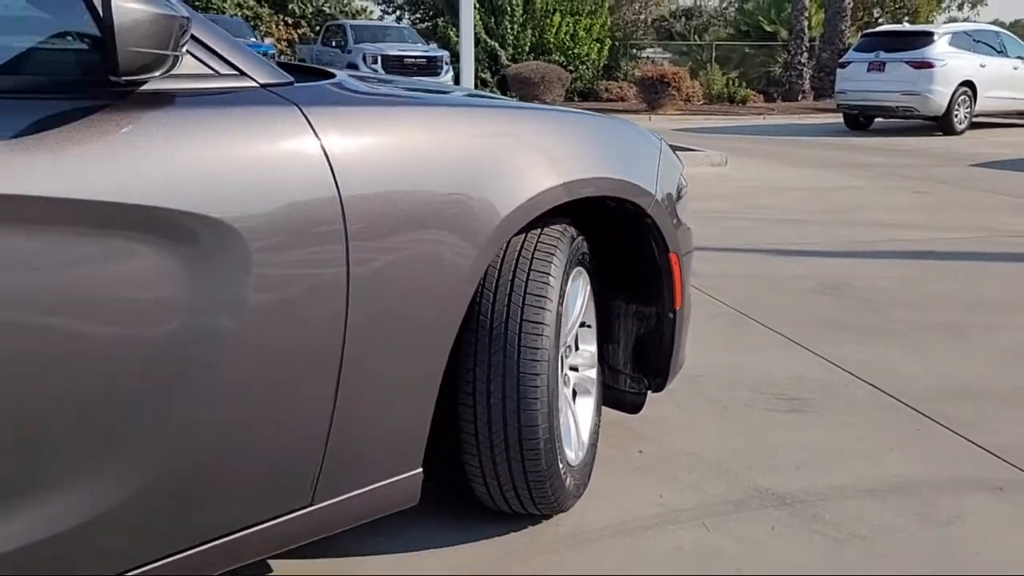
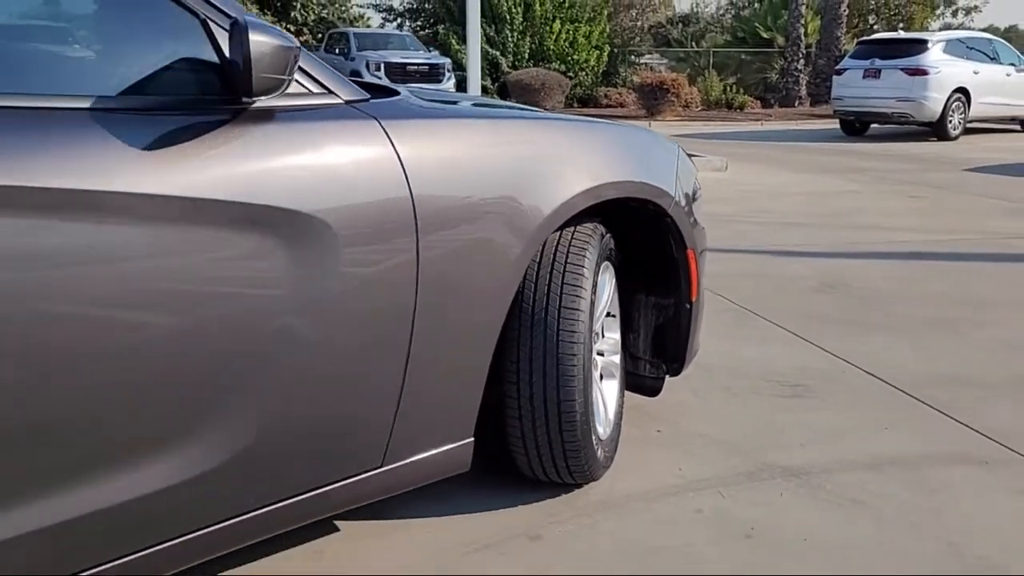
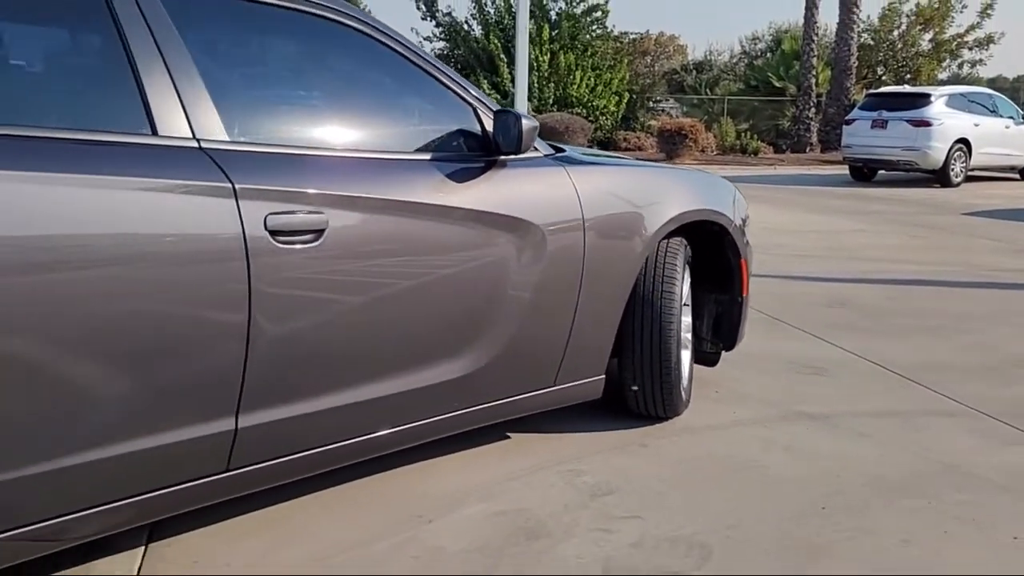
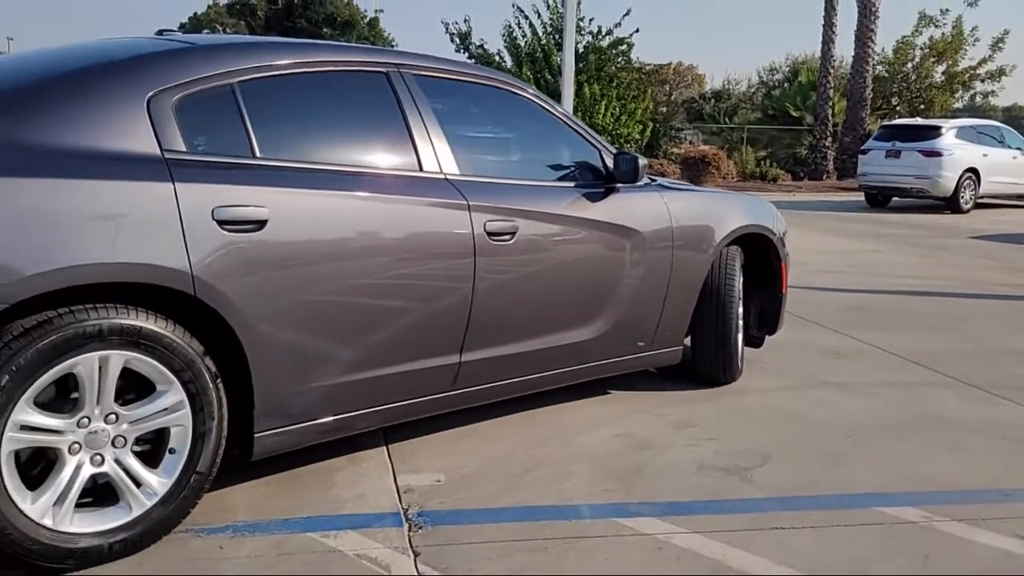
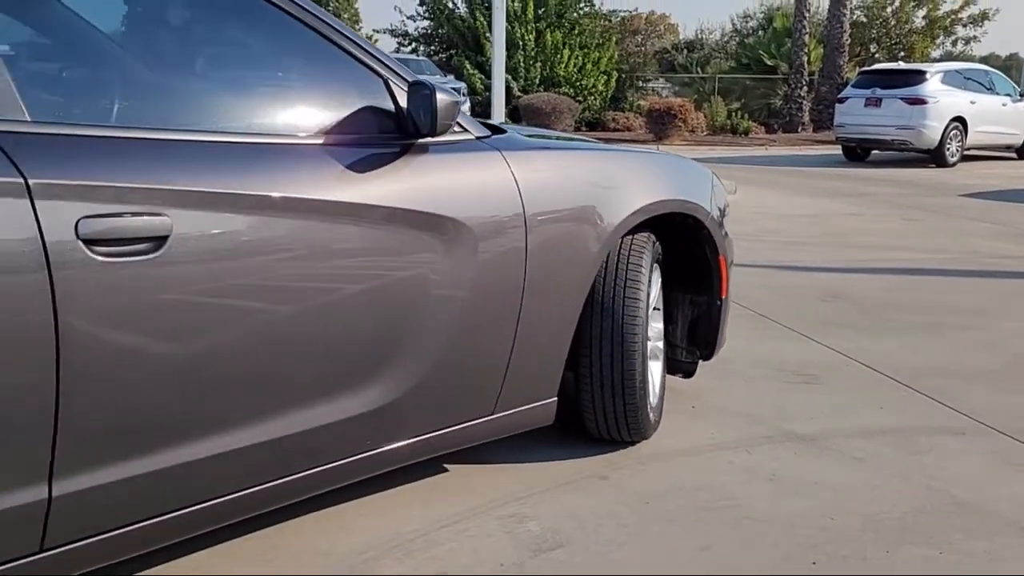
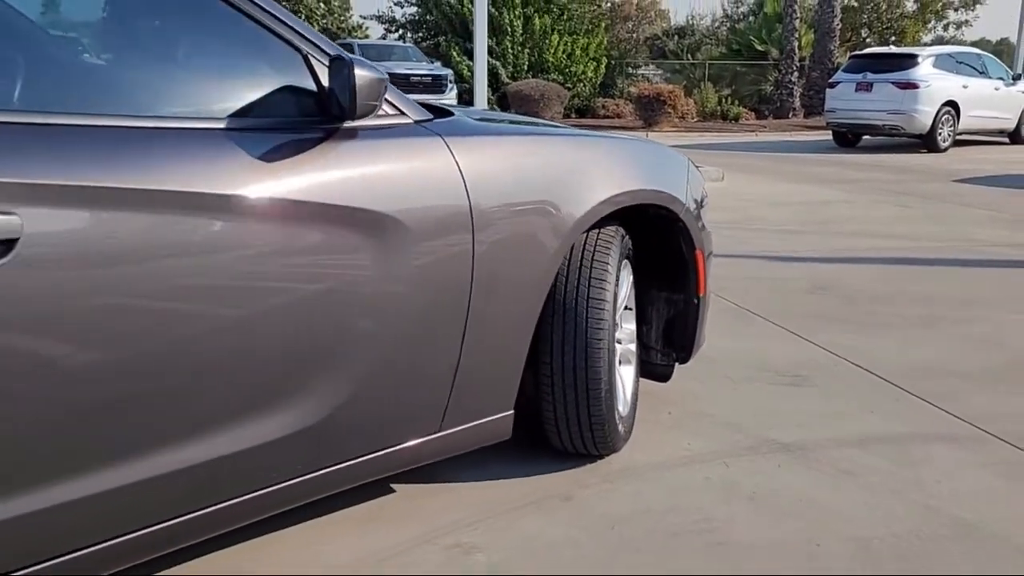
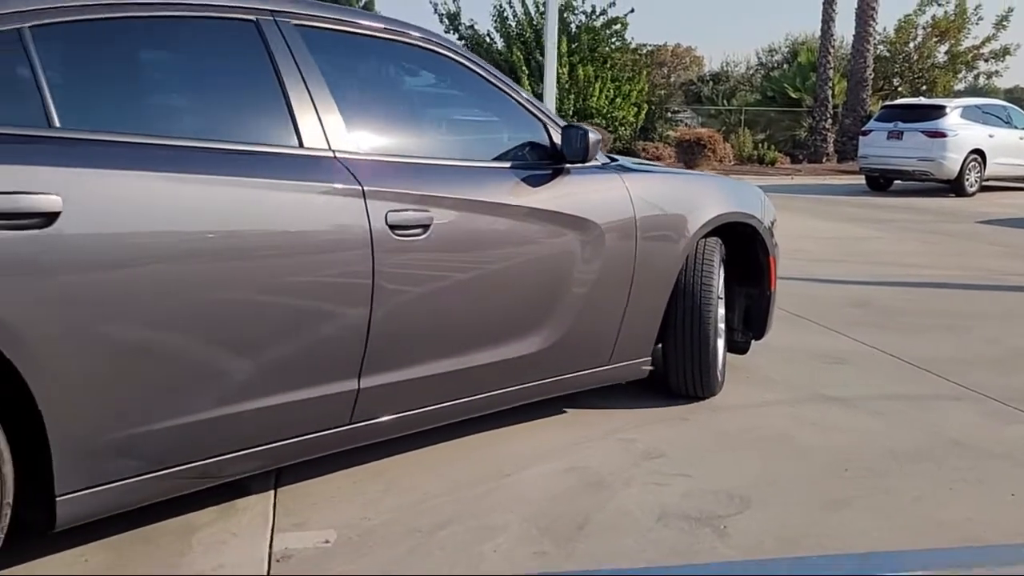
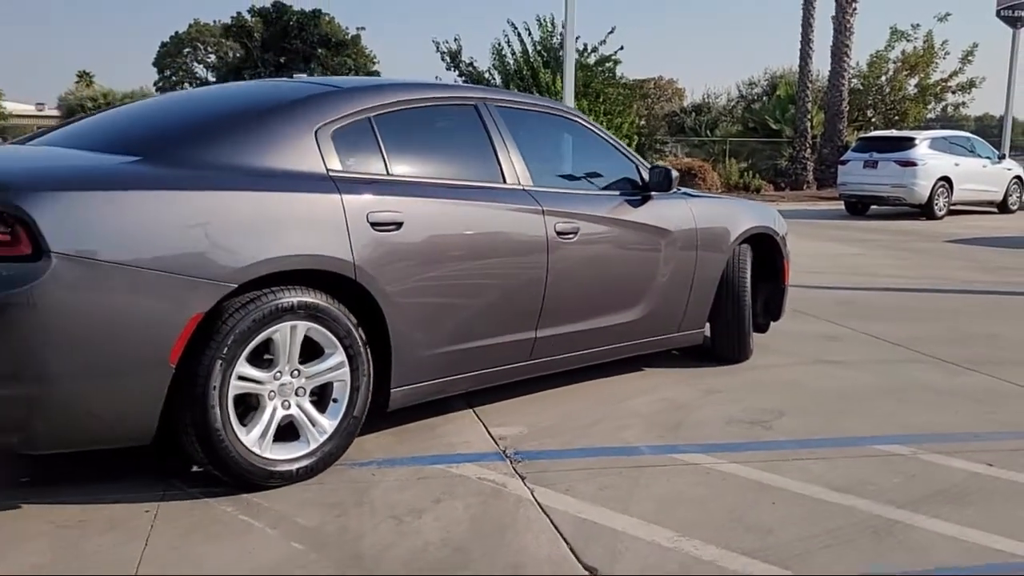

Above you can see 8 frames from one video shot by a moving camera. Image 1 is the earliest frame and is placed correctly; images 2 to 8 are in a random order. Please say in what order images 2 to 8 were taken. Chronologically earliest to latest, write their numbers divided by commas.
2, 6, 5, 3, 7, 4, 8
